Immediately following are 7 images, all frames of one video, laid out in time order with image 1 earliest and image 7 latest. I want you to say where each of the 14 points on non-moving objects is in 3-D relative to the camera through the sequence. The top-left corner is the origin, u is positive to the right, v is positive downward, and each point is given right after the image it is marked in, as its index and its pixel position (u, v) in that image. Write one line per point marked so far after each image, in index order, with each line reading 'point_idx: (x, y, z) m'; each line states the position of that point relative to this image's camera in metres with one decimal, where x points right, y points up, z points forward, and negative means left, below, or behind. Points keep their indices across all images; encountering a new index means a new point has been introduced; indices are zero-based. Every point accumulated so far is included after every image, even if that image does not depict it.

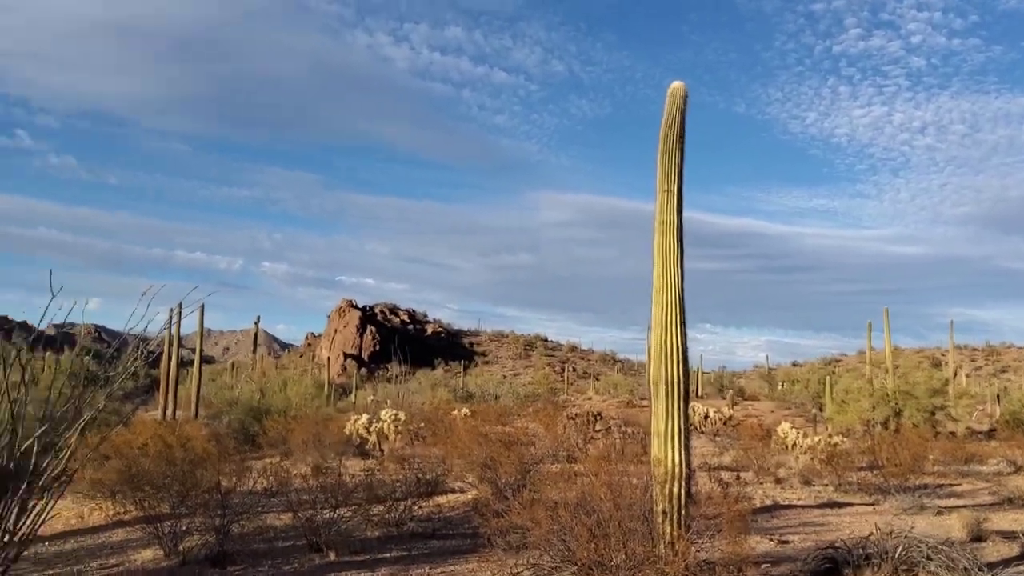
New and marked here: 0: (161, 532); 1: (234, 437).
0: (-3.4, -2.3, +8.4) m
1: (-4.9, -2.6, +15.4) m
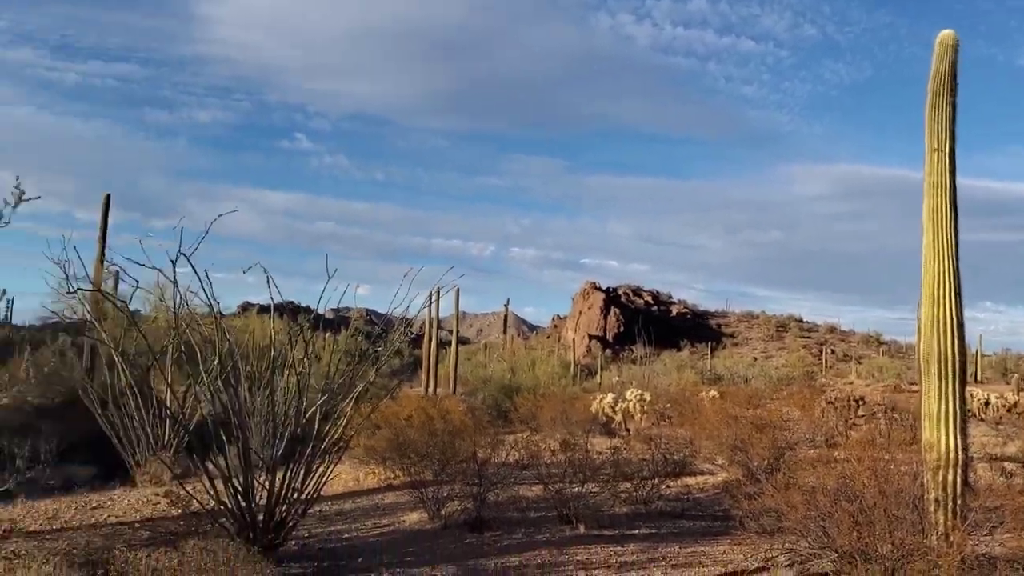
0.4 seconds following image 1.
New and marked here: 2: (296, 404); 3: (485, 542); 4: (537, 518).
0: (-0.9, -2.2, +9.0) m
1: (-0.4, -2.3, +16.2) m
2: (-1.9, -1.0, +7.6) m
3: (-0.2, -2.3, +7.8) m
4: (+0.3, -2.4, +9.1) m
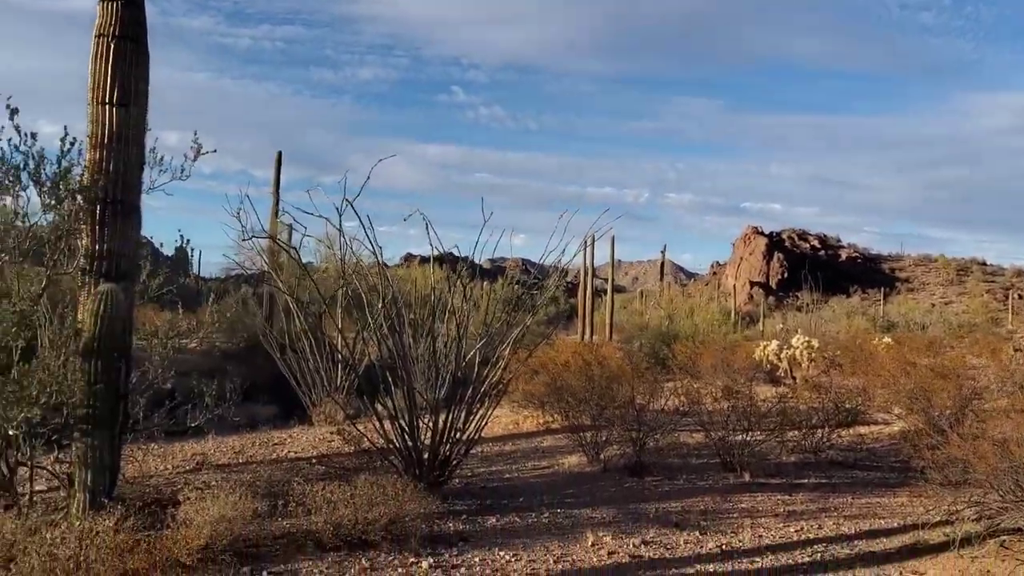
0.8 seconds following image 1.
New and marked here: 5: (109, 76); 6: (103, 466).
0: (+0.7, -1.6, +9.0) m
1: (+2.4, -1.3, +16.0) m
2: (-0.5, -0.6, +7.8) m
3: (+1.2, -1.8, +7.8) m
4: (+1.9, -1.8, +8.9) m
5: (-3.1, +1.6, +6.8) m
6: (-2.9, -1.3, +6.2) m
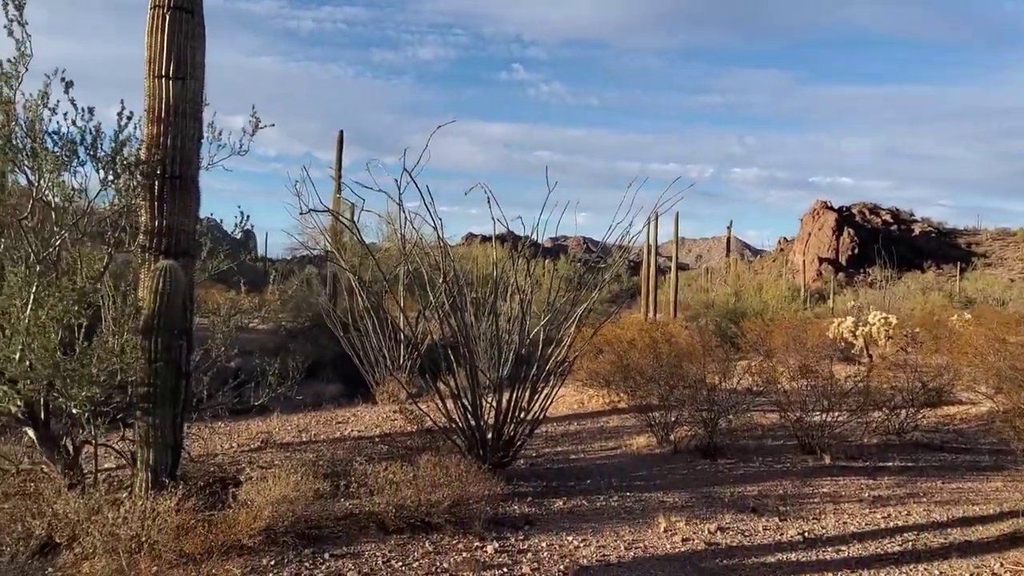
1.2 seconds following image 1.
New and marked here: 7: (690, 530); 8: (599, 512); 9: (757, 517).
0: (+1.4, -1.3, +8.7) m
1: (+3.6, -0.8, +15.5) m
2: (+0.1, -0.3, +7.5) m
3: (+1.8, -1.5, +7.4) m
4: (+2.6, -1.5, +8.5) m
5: (-2.6, +1.8, +6.6) m
6: (-2.4, -1.1, +6.1) m
7: (+1.2, -1.6, +5.8) m
8: (+0.6, -1.6, +6.2) m
9: (+1.7, -1.6, +6.2) m
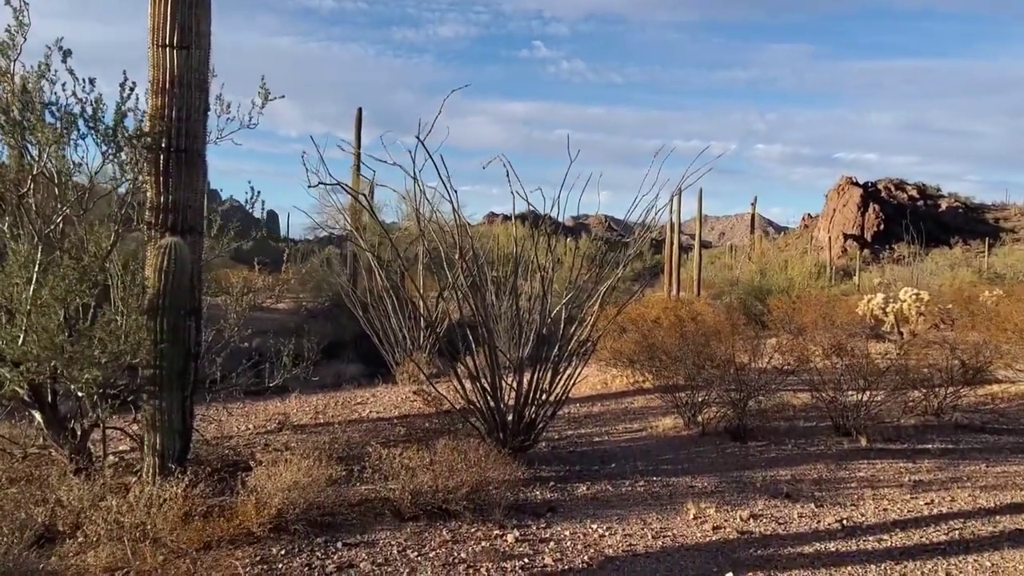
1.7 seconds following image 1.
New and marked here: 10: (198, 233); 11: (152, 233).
0: (+1.6, -1.1, +8.4) m
1: (+3.9, -0.4, +15.1) m
2: (+0.2, -0.1, +7.2) m
3: (+1.9, -1.3, +7.1) m
4: (+2.8, -1.3, +8.2) m
5: (-2.5, +2.0, +6.4) m
6: (-2.3, -0.9, +5.9) m
7: (+1.3, -1.4, +5.5) m
8: (+0.8, -1.4, +5.9) m
9: (+1.9, -1.4, +5.9) m
10: (-2.3, +0.4, +6.4) m
11: (-2.6, +0.4, +6.3) m
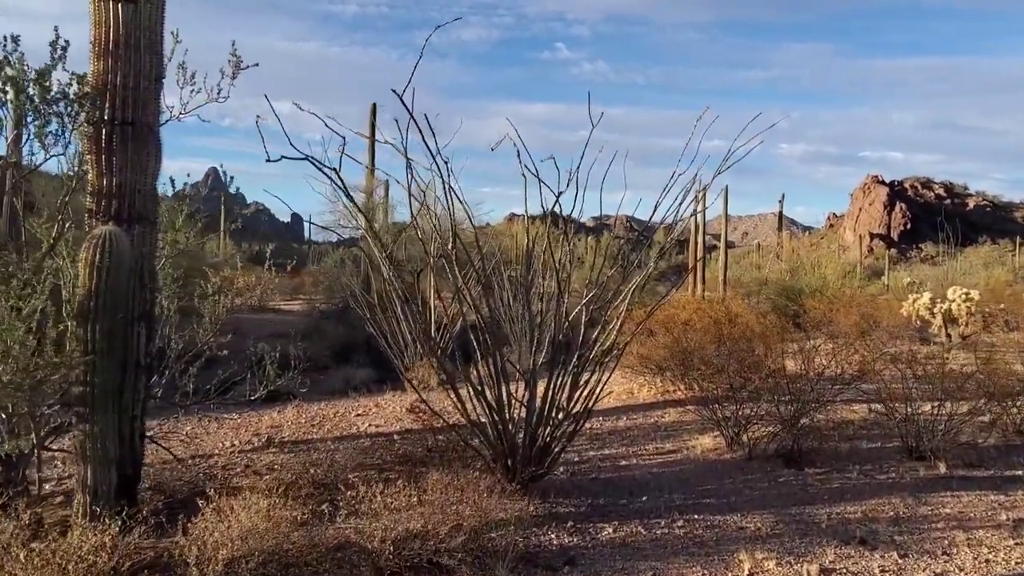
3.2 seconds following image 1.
0: (+1.7, -1.1, +7.3) m
1: (+4.2, -0.4, +13.9) m
2: (+0.3, -0.1, +6.1) m
3: (+2.0, -1.3, +6.0) m
4: (+2.9, -1.3, +7.0) m
5: (-2.4, +2.0, +5.3) m
6: (-2.2, -0.9, +4.9) m
7: (+1.4, -1.4, +4.4) m
8: (+0.8, -1.4, +4.8) m
9: (+1.9, -1.4, +4.7) m
10: (-2.2, +0.4, +5.4) m
11: (-2.5, +0.4, +5.2) m
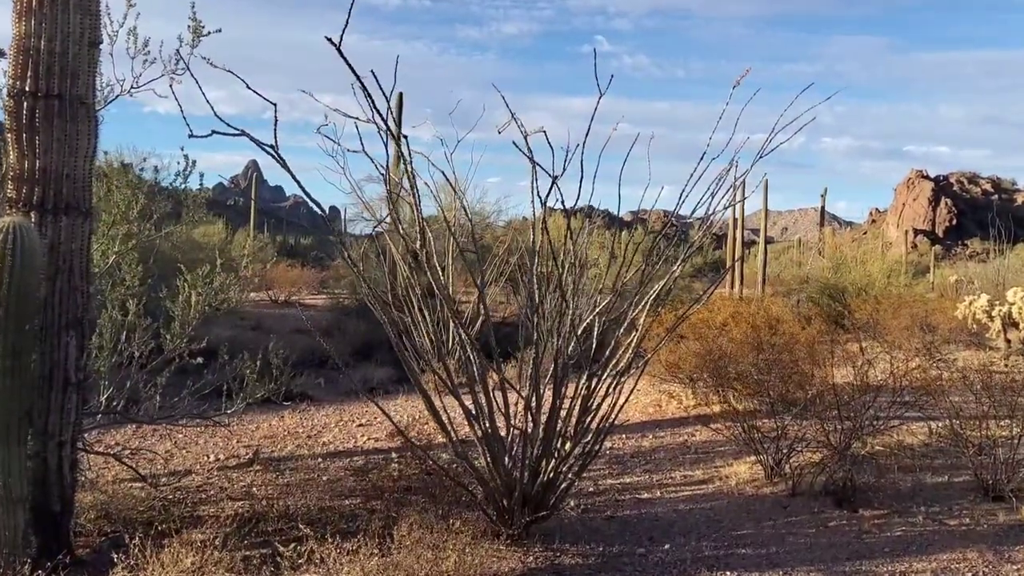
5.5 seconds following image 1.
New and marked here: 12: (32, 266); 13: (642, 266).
0: (+1.8, -1.1, +6.3) m
1: (+4.6, -0.4, +12.9) m
2: (+0.3, -0.2, +5.2) m
3: (+2.0, -1.4, +5.0) m
4: (+2.9, -1.3, +6.0) m
5: (-2.4, +2.0, +4.5) m
6: (-2.3, -1.0, +4.1) m
7: (+1.3, -1.5, +3.4) m
8: (+0.8, -1.4, +3.9) m
9: (+1.9, -1.5, +3.8) m
10: (-2.3, +0.4, +4.6) m
11: (-2.5, +0.4, +4.4) m
12: (-2.2, +0.1, +4.0) m
13: (+0.8, +0.2, +5.4) m
